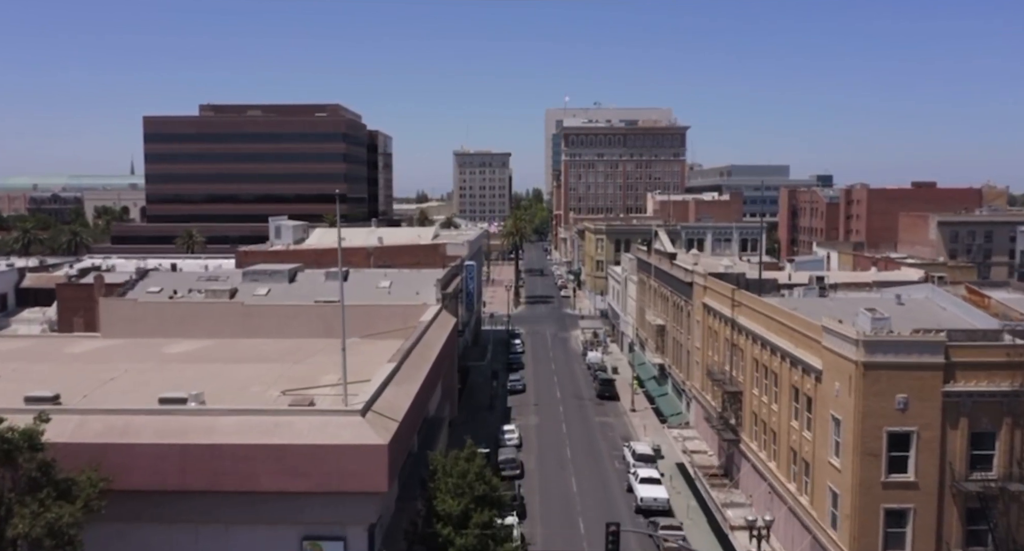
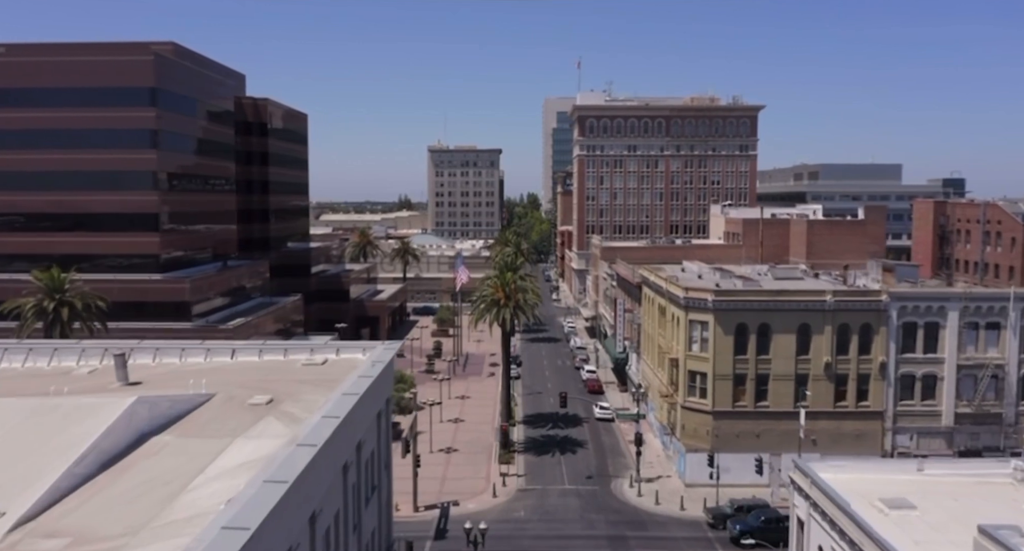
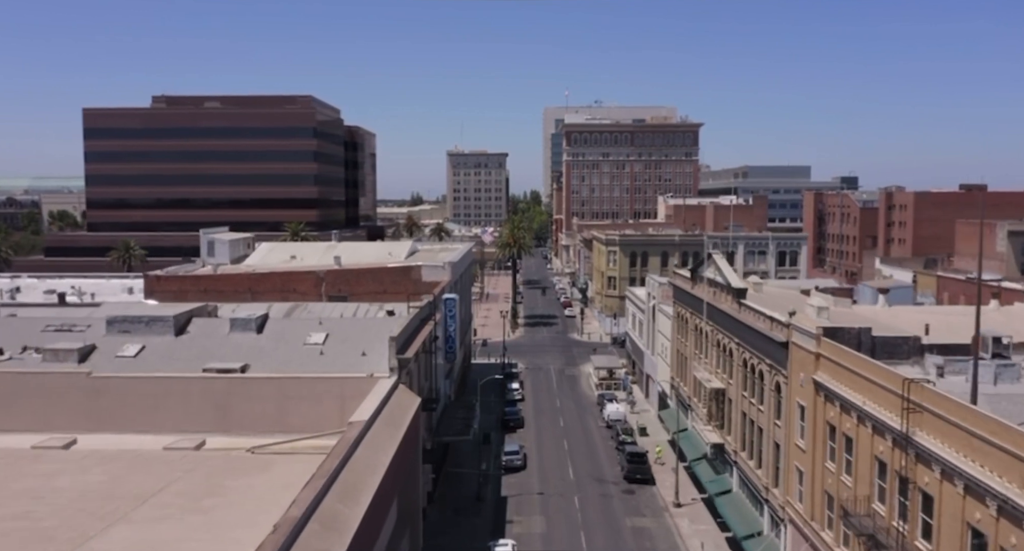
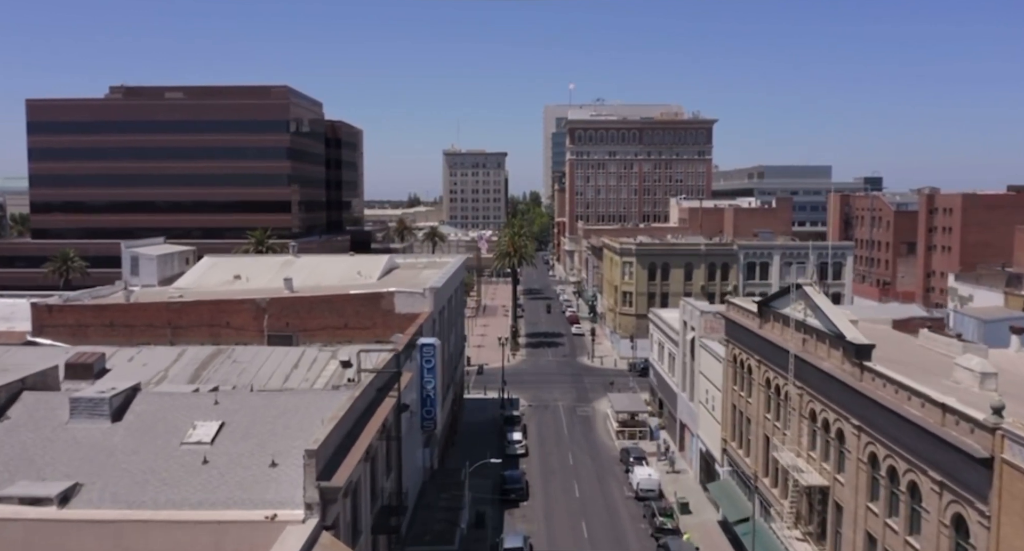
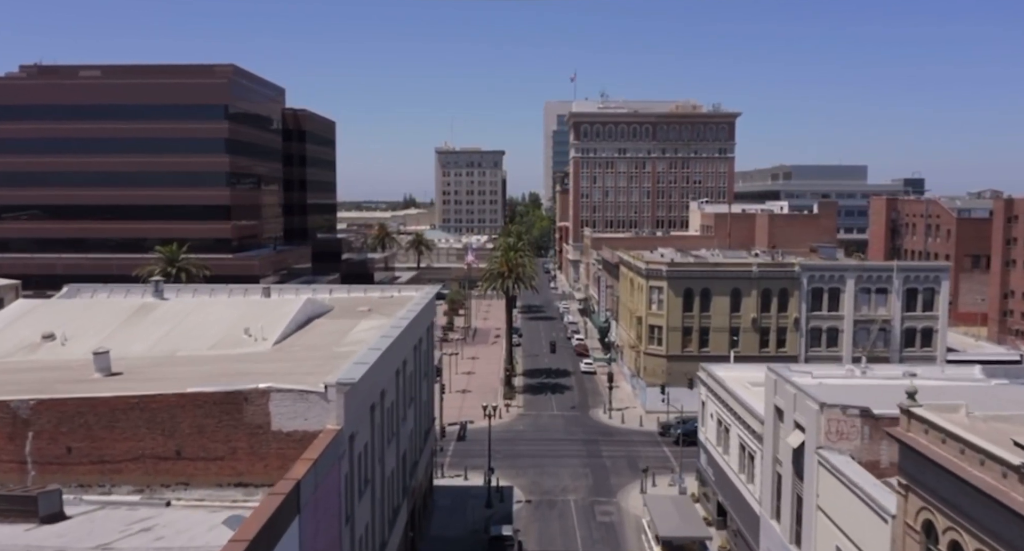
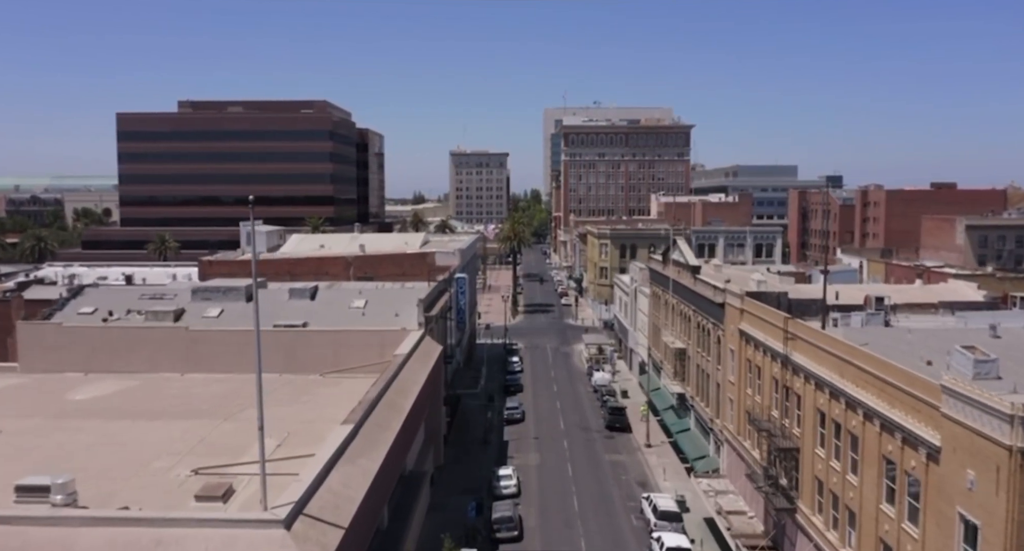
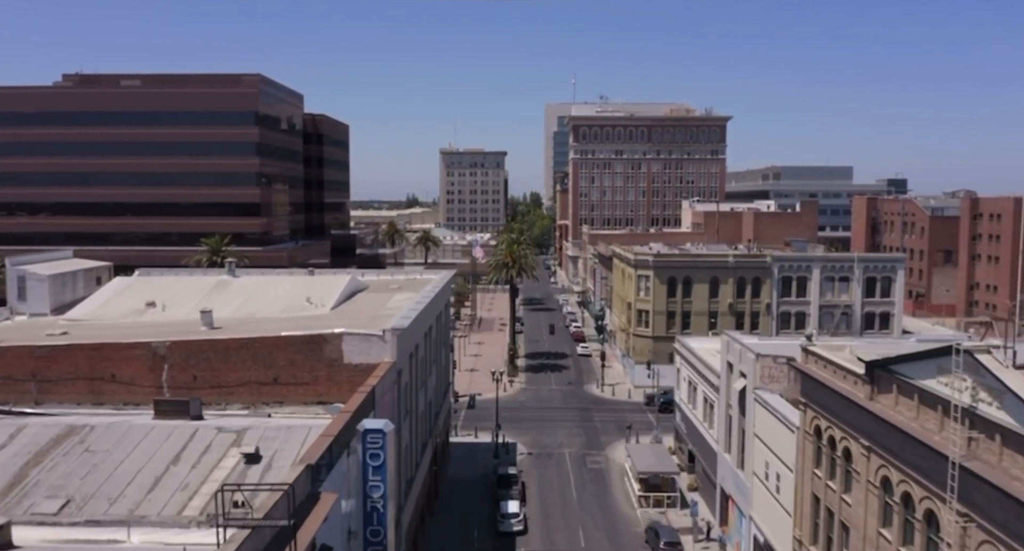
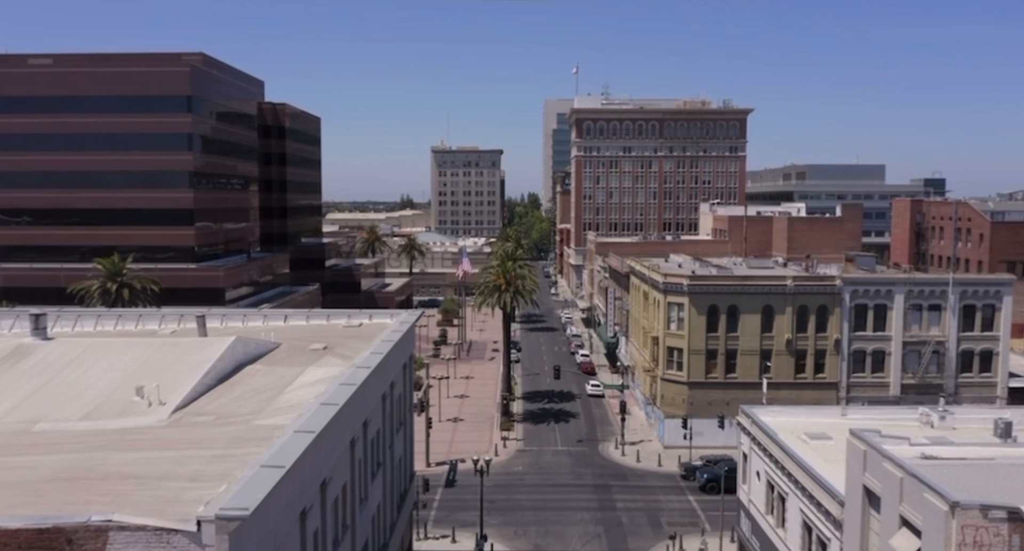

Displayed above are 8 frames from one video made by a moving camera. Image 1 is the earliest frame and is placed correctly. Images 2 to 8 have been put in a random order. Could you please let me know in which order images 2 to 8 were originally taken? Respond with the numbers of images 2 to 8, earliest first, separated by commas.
6, 3, 4, 7, 5, 8, 2
